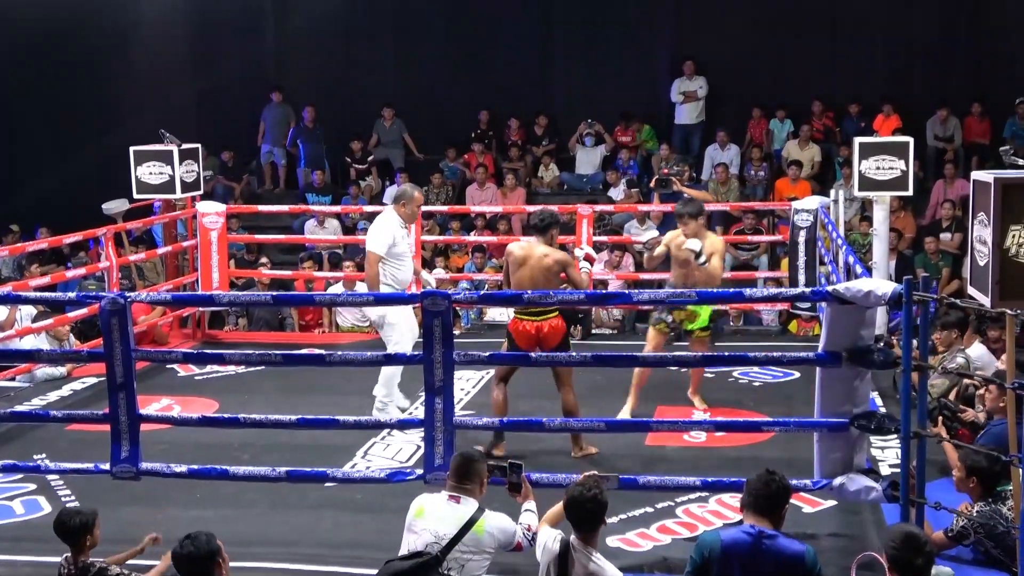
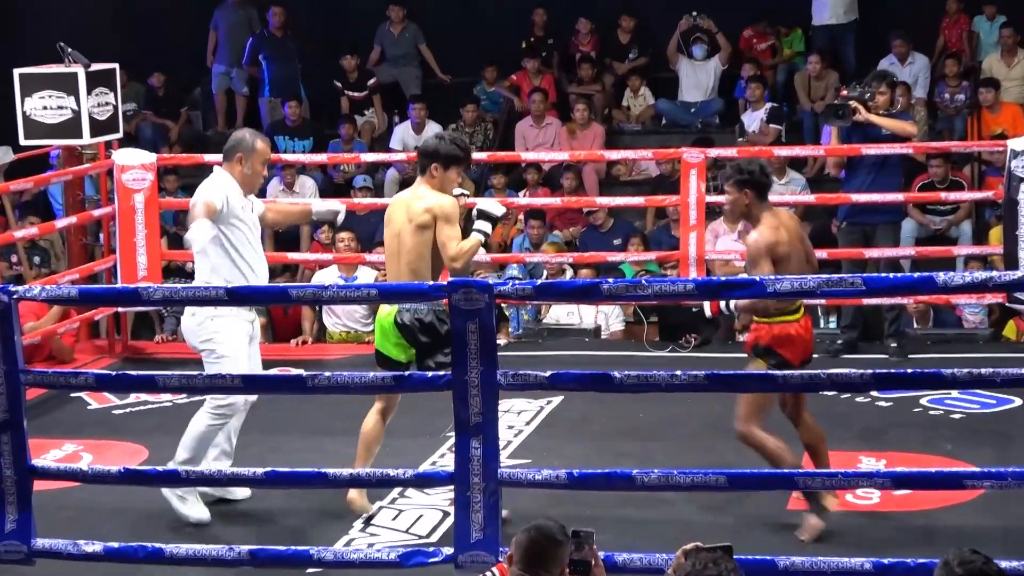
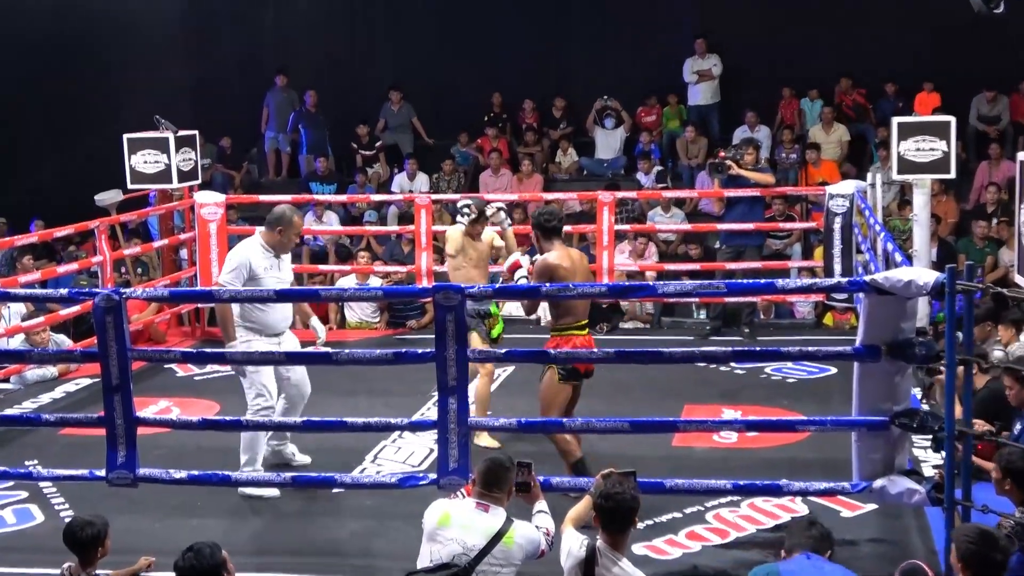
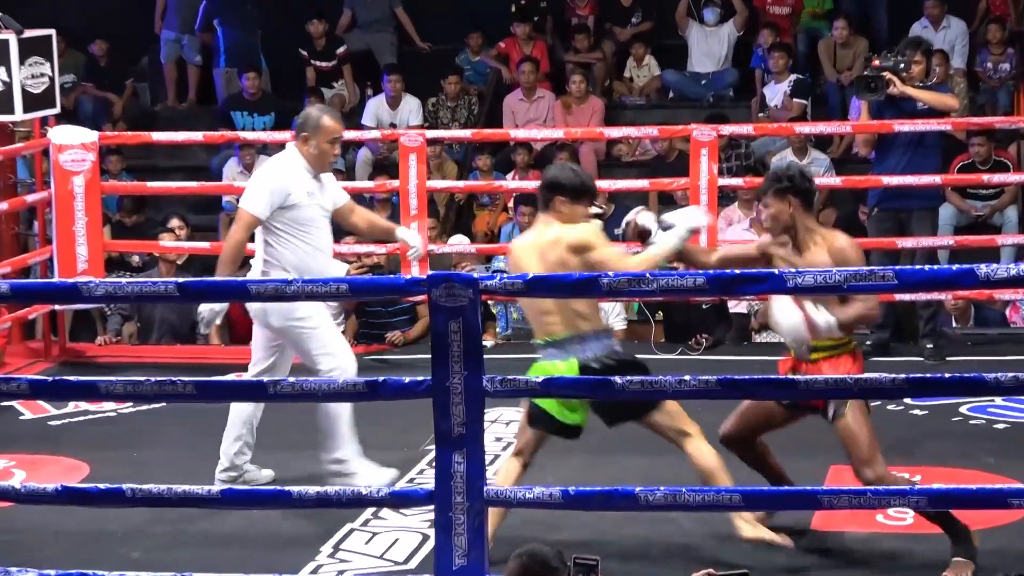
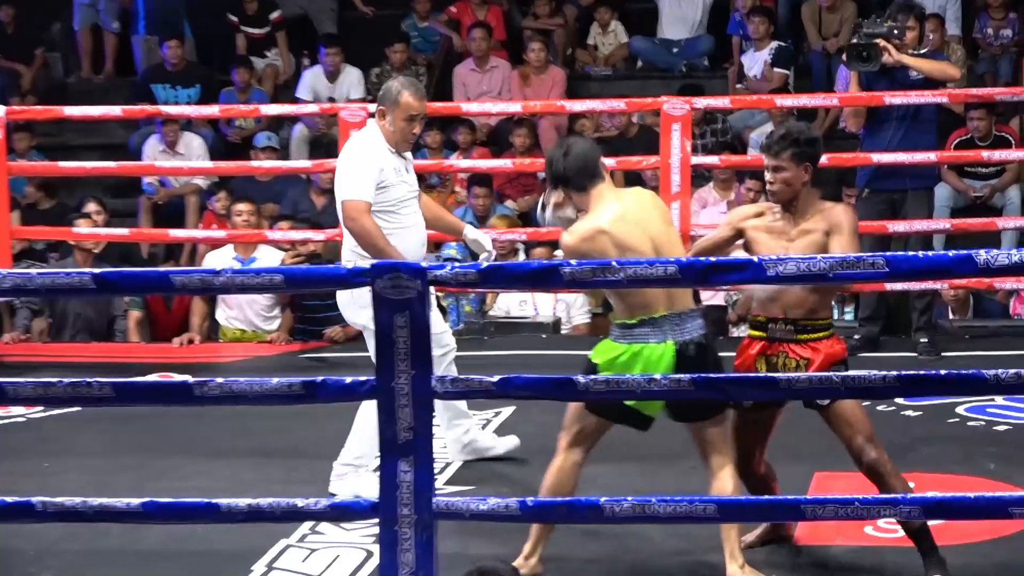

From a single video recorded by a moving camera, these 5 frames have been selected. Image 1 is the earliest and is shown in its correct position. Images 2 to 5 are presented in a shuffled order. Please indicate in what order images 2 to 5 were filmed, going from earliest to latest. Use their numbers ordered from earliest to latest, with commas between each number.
3, 2, 4, 5
